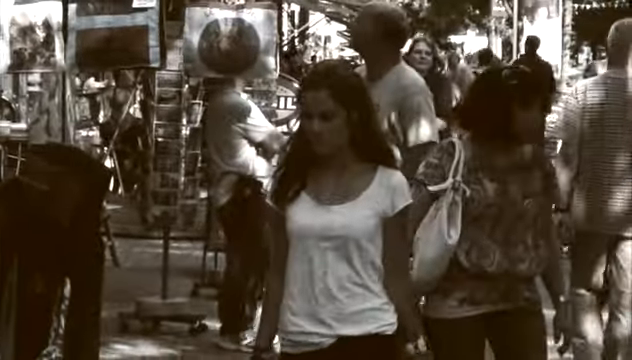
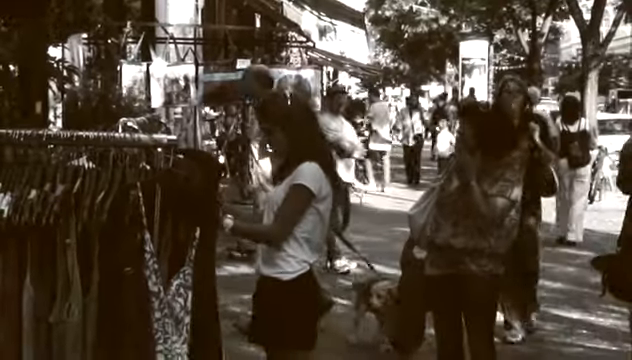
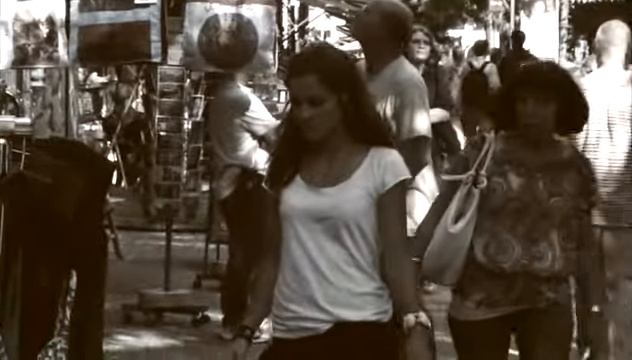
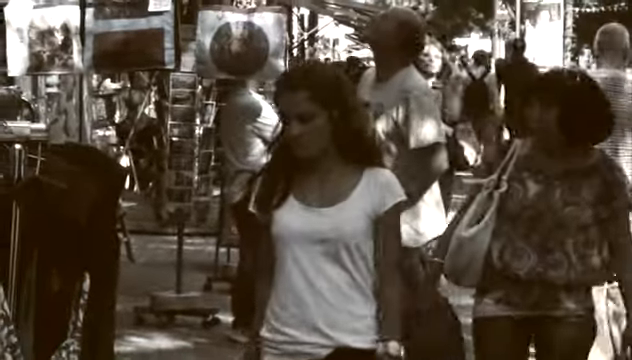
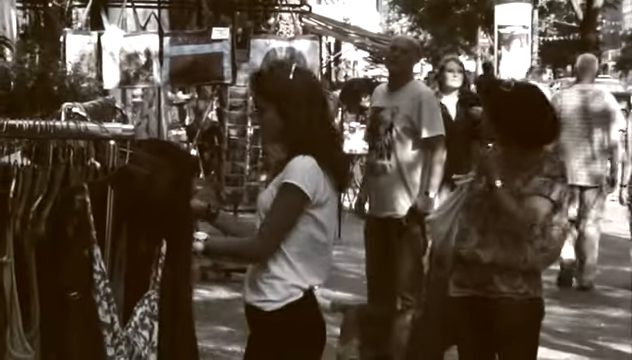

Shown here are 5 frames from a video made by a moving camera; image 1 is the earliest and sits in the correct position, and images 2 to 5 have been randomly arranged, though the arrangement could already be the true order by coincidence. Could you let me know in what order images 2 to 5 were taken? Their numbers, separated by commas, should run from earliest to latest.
3, 4, 5, 2
